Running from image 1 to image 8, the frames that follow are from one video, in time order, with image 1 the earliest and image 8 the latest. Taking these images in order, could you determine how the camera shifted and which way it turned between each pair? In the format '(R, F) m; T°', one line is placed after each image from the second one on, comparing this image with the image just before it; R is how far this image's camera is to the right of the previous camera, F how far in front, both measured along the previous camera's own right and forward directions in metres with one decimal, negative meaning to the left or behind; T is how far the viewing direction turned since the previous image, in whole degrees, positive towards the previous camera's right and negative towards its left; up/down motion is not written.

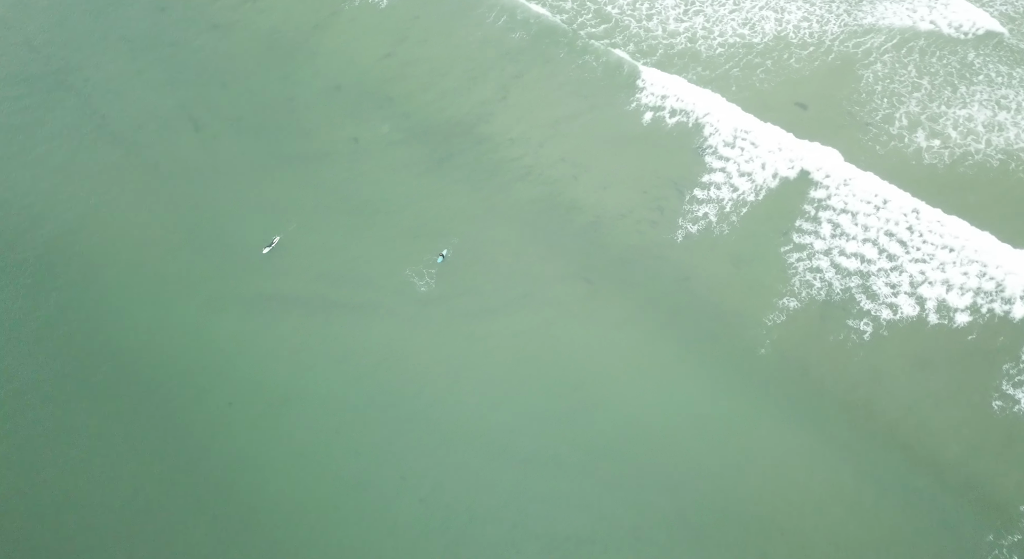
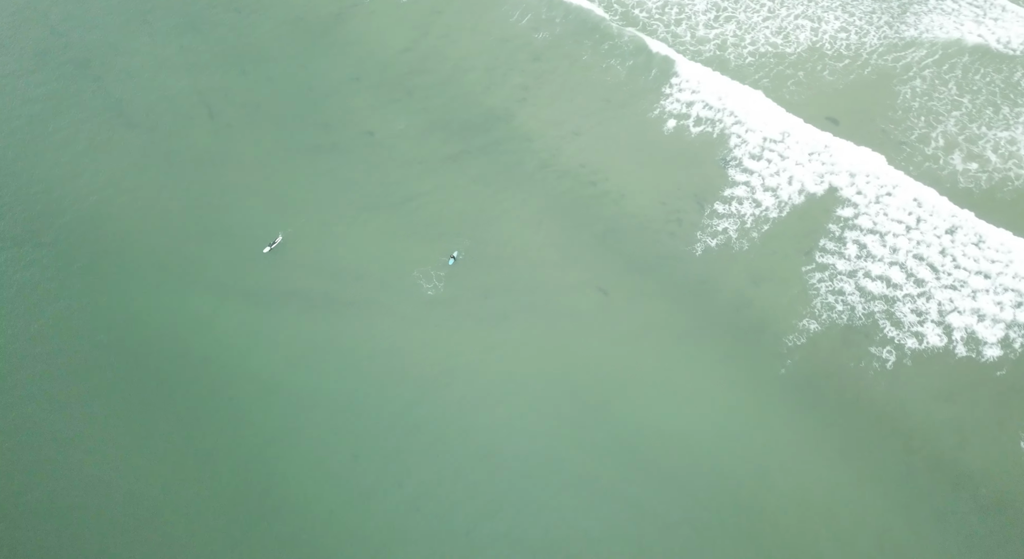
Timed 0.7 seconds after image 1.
(+0.1, +1.7) m; -1°
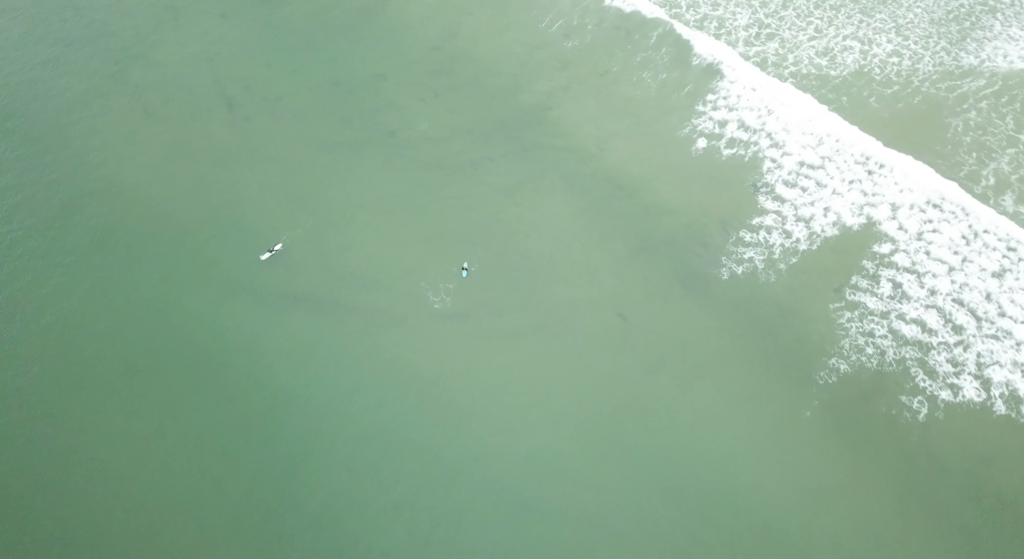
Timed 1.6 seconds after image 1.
(0.0, +2.4) m; -1°
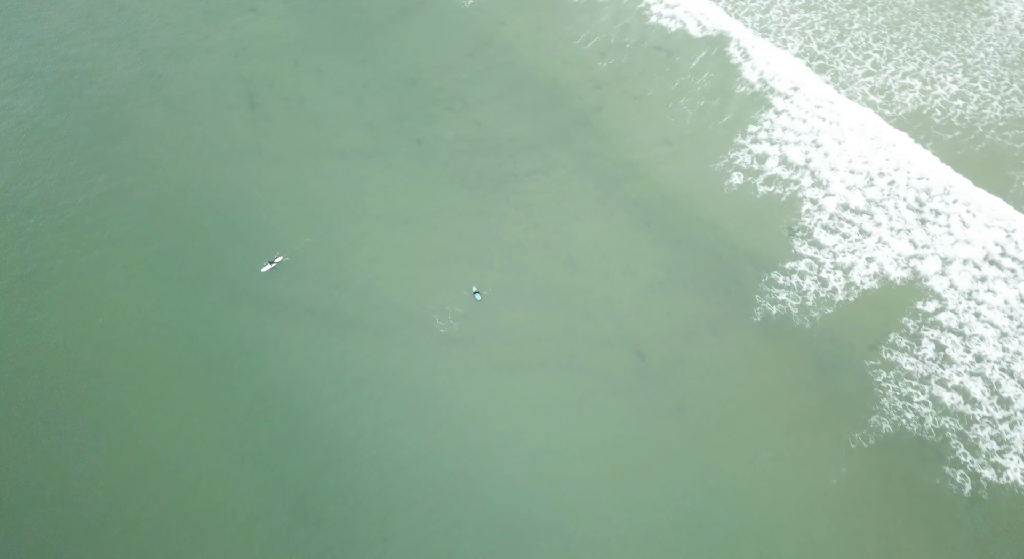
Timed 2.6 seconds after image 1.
(0.0, +2.7) m; -1°
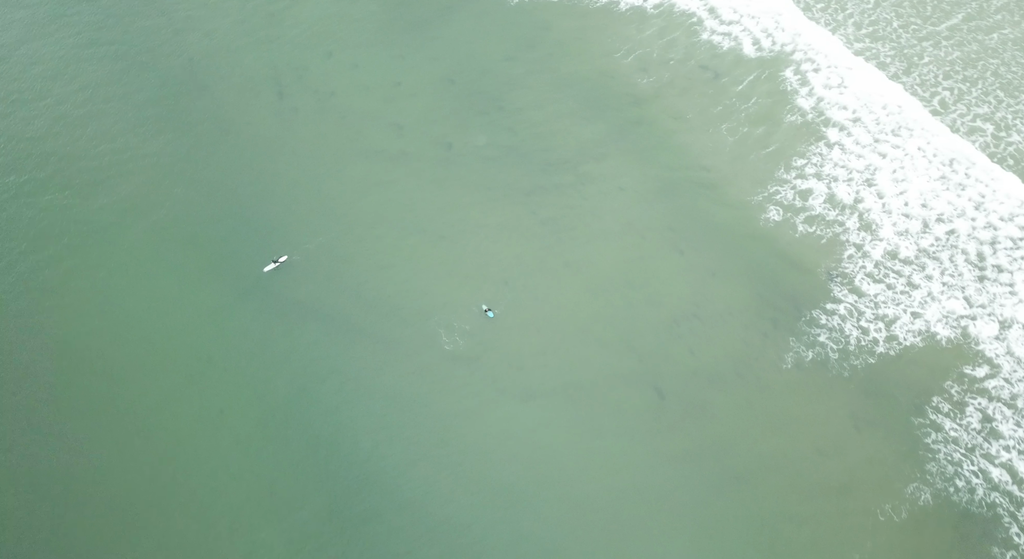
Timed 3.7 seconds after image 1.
(+0.2, +3.0) m; -1°
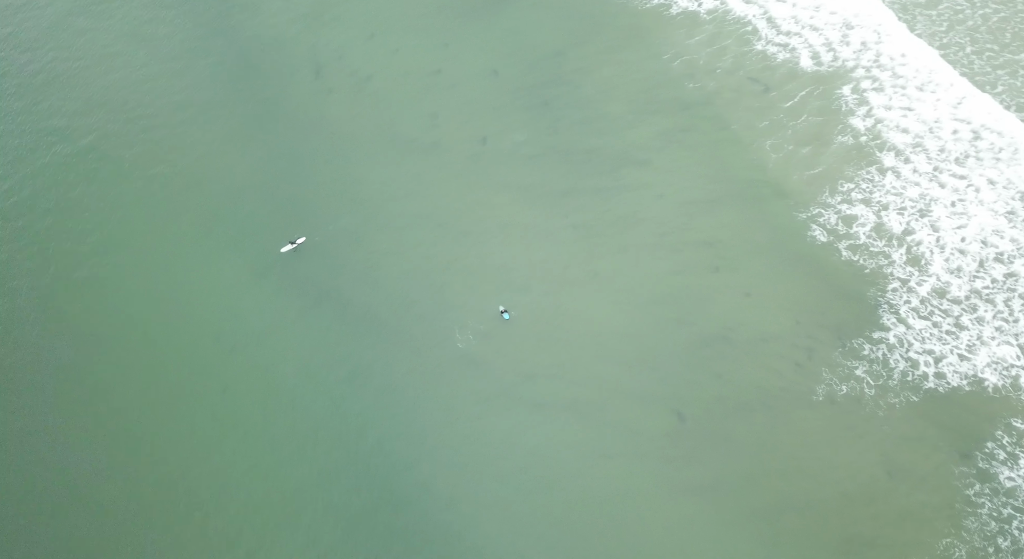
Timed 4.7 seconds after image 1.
(+0.2, +2.1) m; -2°
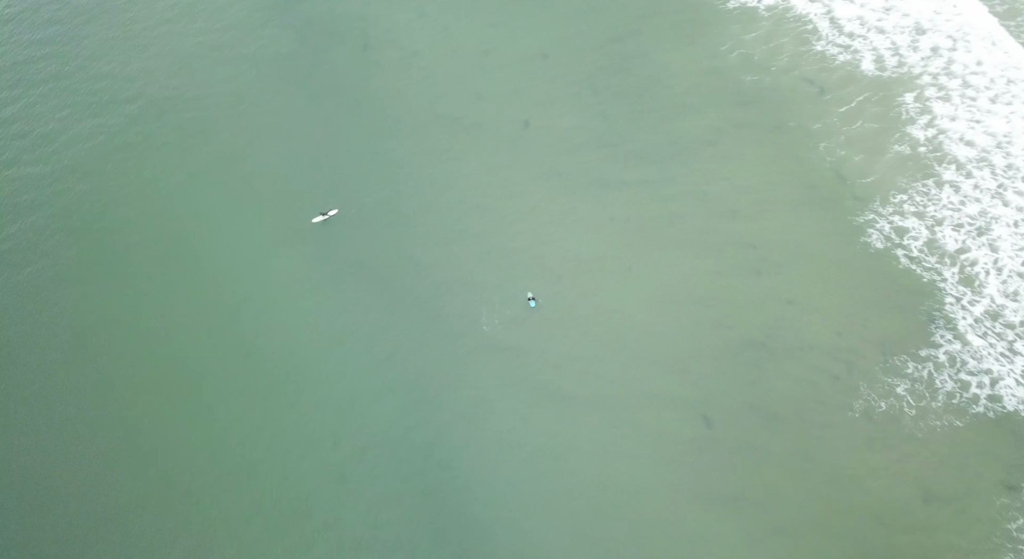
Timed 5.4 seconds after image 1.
(-0.1, +1.2) m; -2°
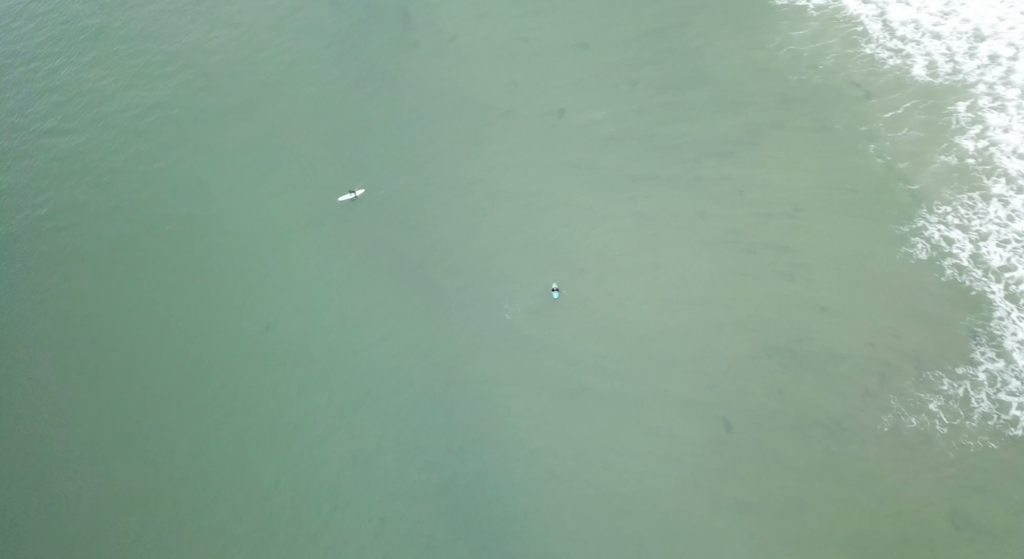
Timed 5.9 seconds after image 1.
(0.0, +1.0) m; -1°
